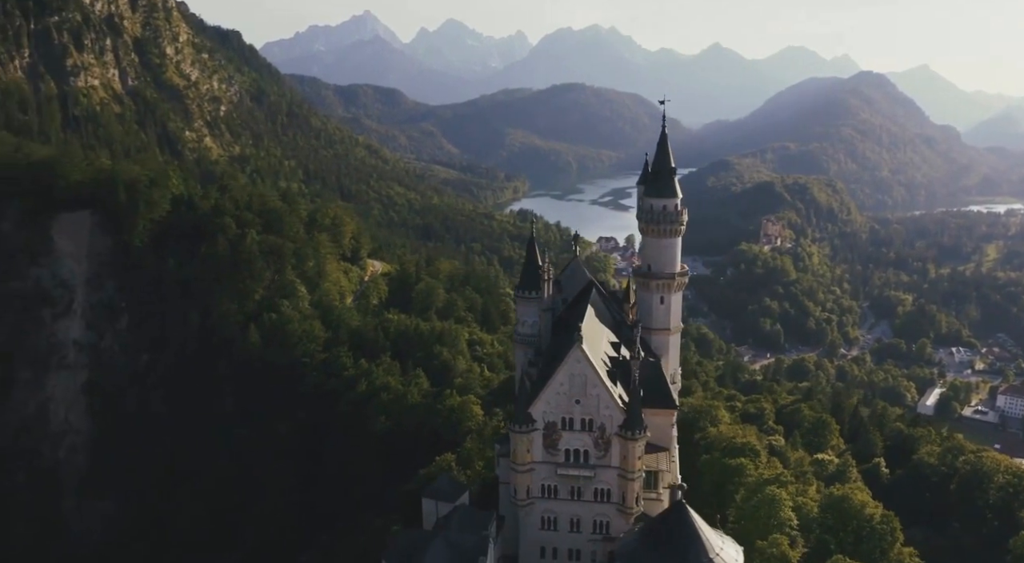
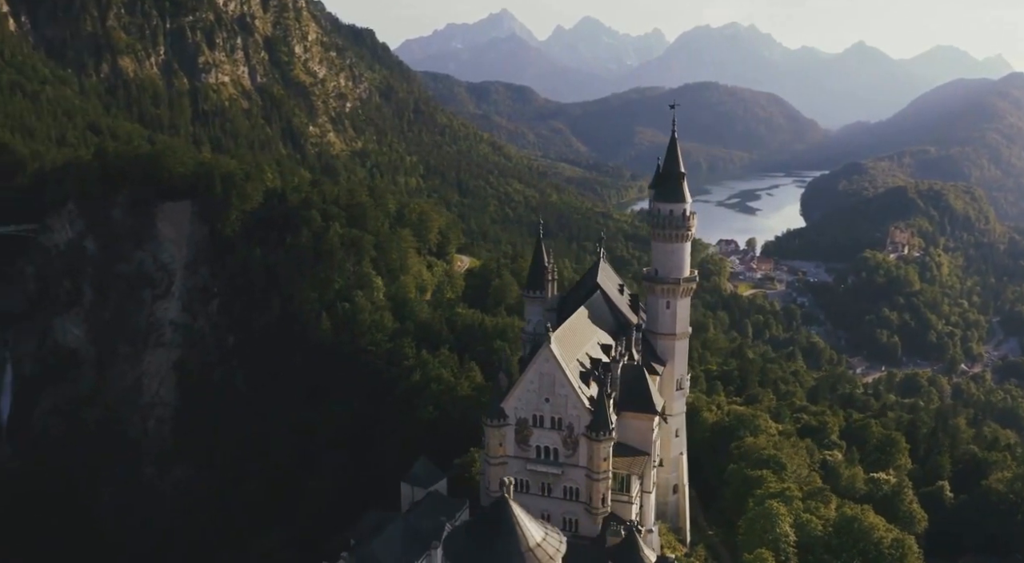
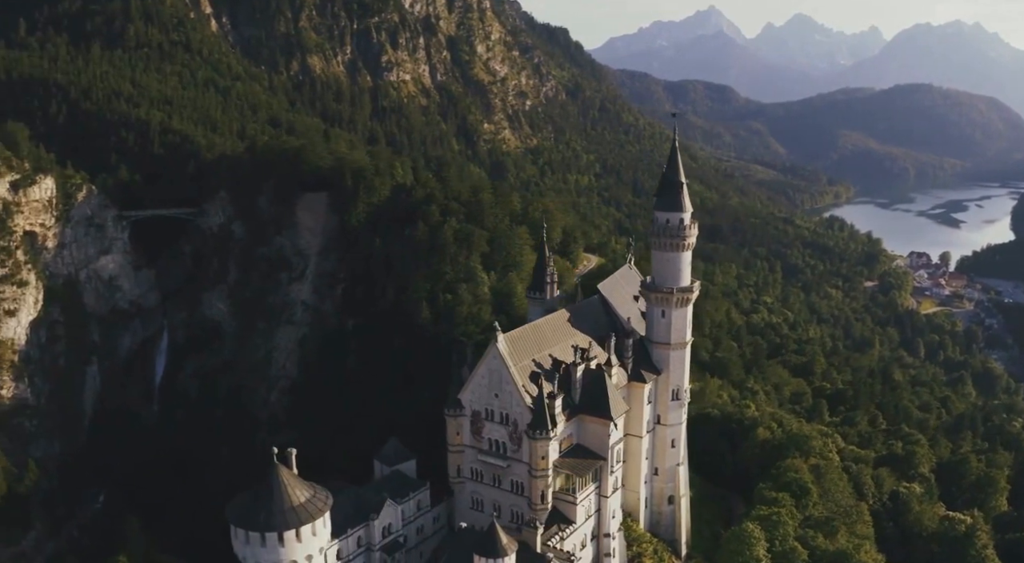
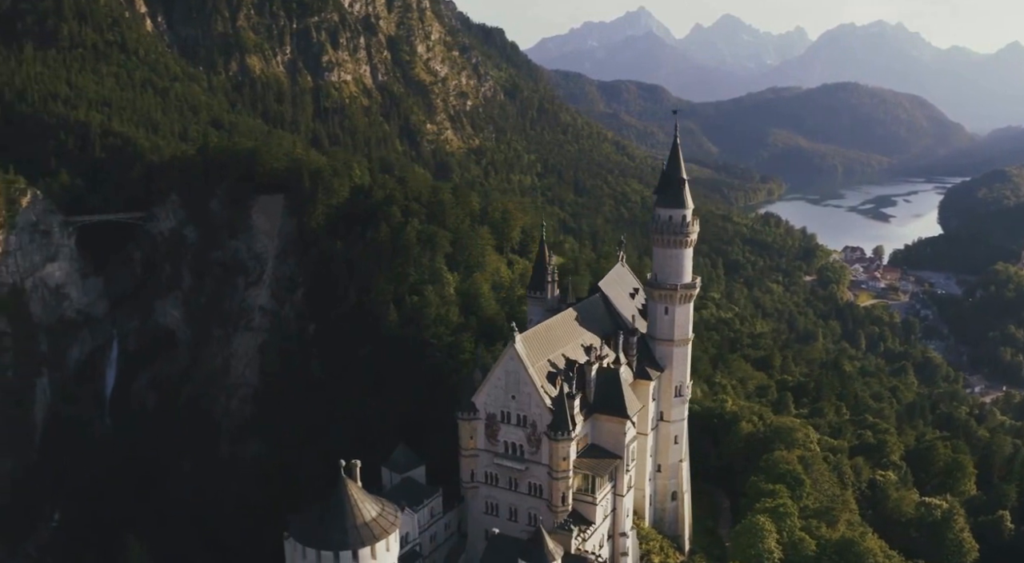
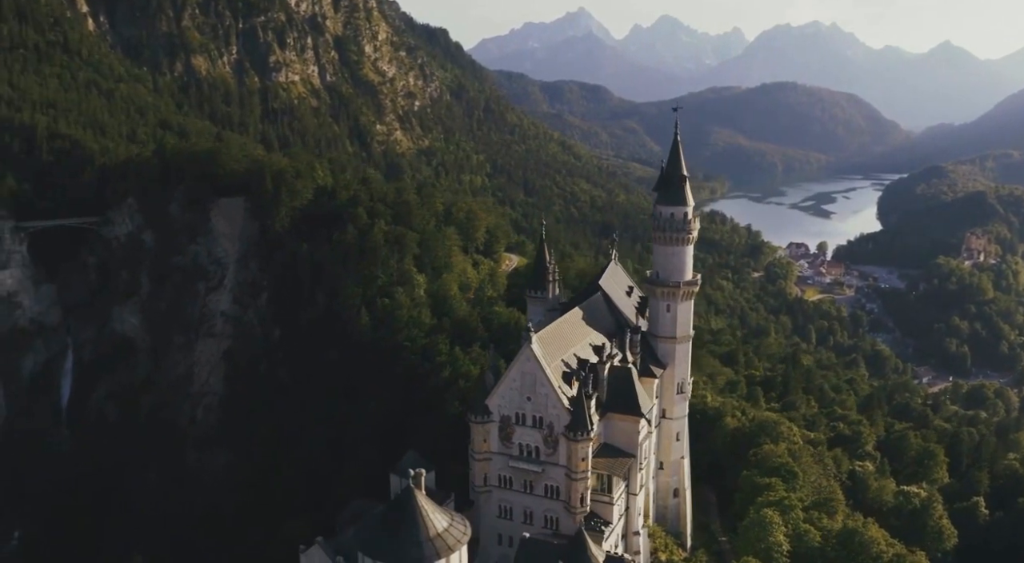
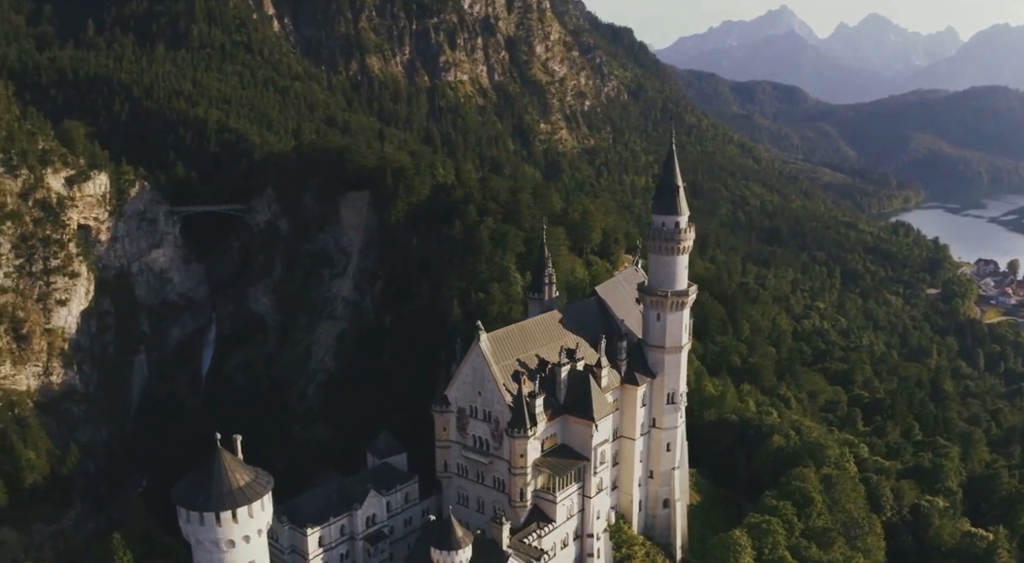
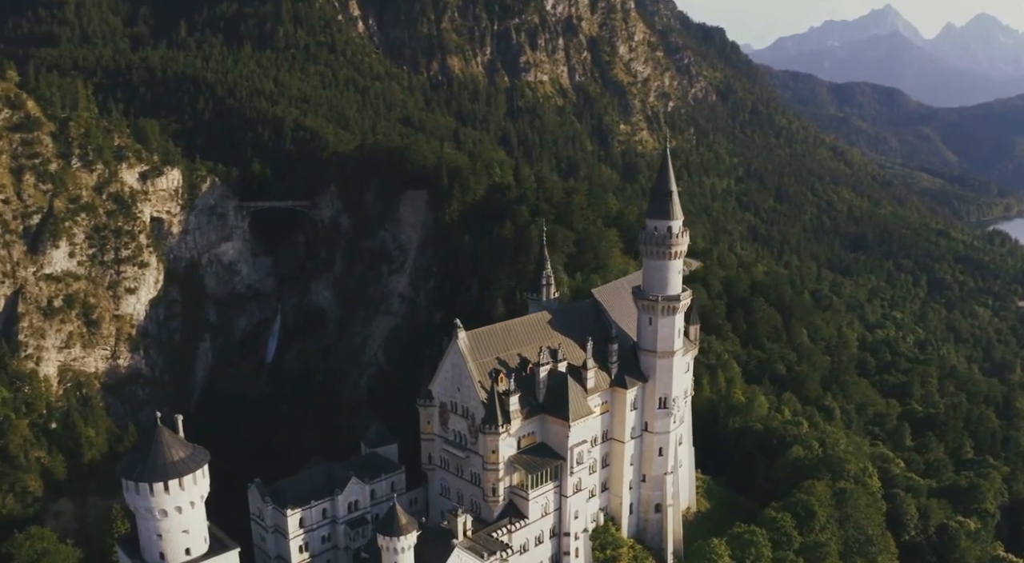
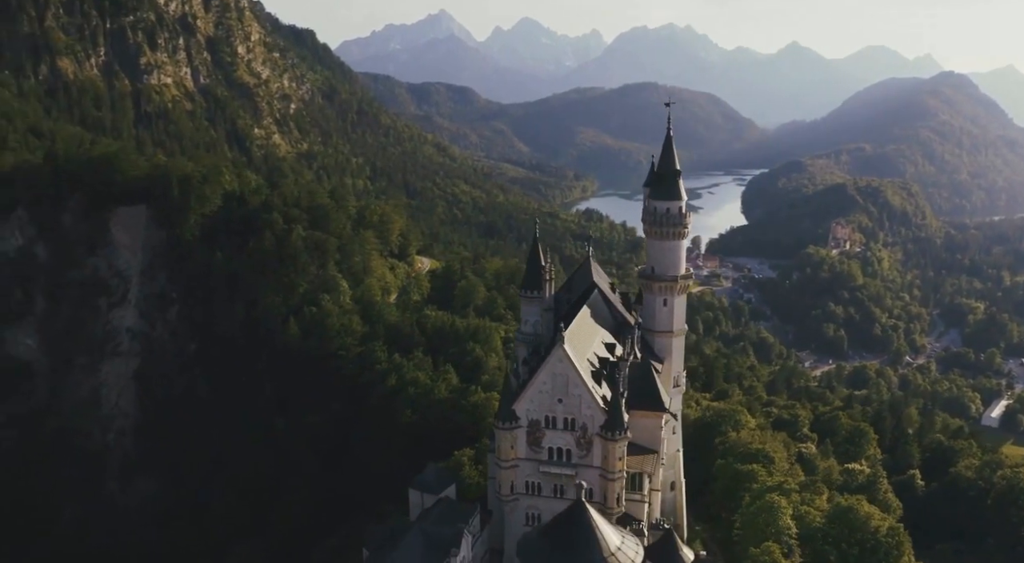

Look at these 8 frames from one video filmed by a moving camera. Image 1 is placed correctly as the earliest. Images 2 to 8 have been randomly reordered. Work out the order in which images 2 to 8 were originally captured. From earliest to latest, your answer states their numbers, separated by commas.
8, 2, 5, 4, 3, 6, 7
